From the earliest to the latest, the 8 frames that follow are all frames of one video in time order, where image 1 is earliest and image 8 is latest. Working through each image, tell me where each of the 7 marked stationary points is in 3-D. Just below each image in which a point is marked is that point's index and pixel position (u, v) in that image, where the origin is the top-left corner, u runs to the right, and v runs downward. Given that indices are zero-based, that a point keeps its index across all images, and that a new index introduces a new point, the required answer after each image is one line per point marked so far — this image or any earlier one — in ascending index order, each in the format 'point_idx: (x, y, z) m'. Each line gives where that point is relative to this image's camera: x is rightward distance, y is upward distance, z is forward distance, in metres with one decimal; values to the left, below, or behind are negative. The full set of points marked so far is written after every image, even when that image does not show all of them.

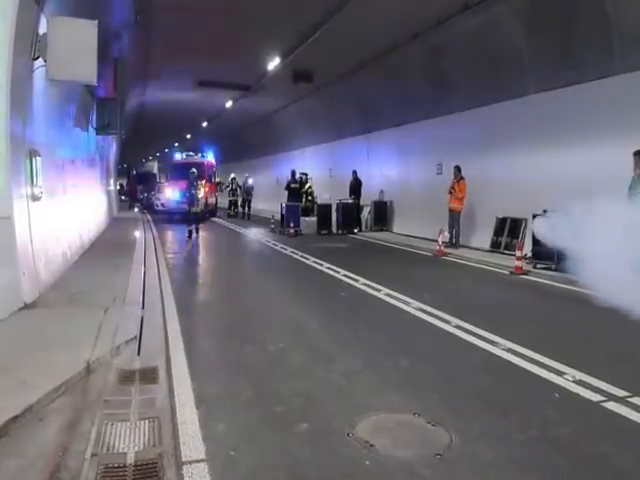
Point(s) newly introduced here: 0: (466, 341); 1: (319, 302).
0: (+1.5, -1.1, +9.3) m
1: (-0.1, -0.8, +10.8) m
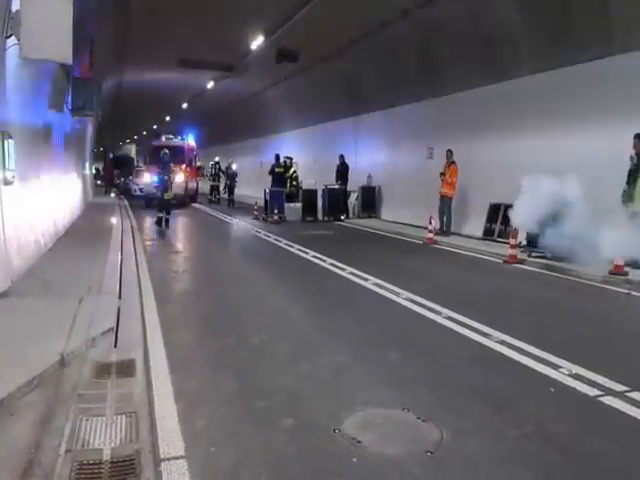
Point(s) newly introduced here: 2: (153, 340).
0: (+1.4, -0.9, +9.0) m
1: (-0.2, -0.7, +10.4) m
2: (-1.6, -1.0, +8.6) m
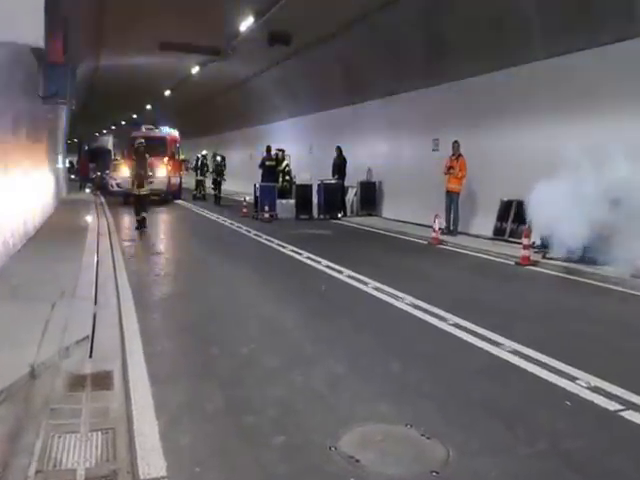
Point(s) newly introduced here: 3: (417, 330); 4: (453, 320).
0: (+1.3, -0.9, +8.3) m
1: (-0.3, -0.7, +9.7) m
2: (-1.7, -1.0, +7.9) m
3: (+0.9, -0.9, +8.6) m
4: (+1.4, -0.8, +8.9) m
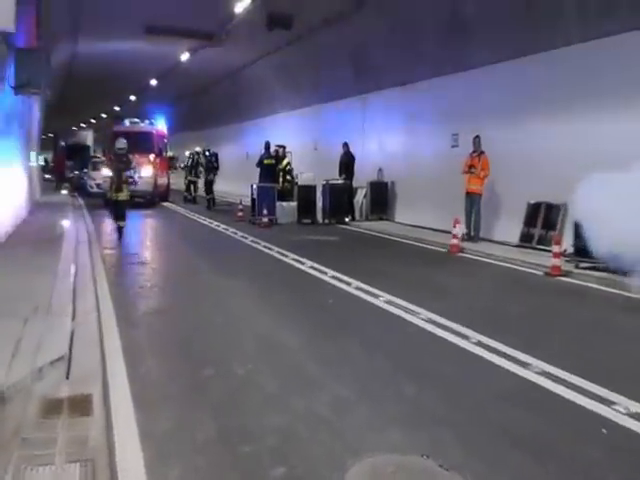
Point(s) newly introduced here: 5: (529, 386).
0: (+1.4, -1.0, +7.4) m
1: (-0.2, -0.7, +8.9) m
2: (-1.6, -1.0, +7.0) m
3: (+1.0, -0.9, +7.8) m
4: (+1.4, -0.9, +8.1) m
5: (+1.6, -1.1, +6.9) m
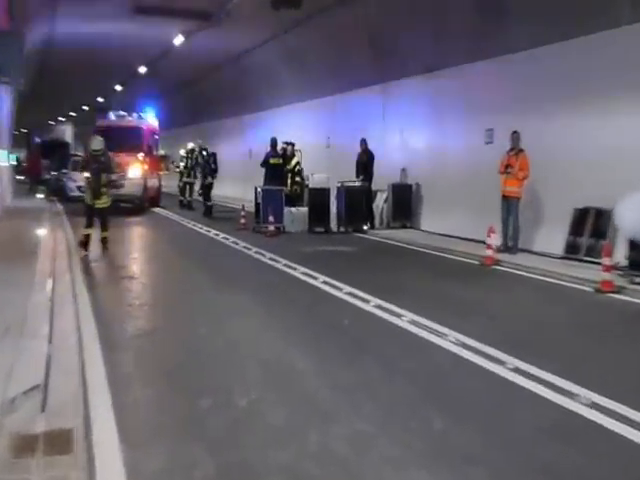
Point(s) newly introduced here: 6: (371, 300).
0: (+1.5, -1.1, +6.5) m
1: (-0.1, -0.8, +8.0) m
2: (-1.5, -1.1, +6.2) m
3: (+1.1, -1.0, +6.9) m
4: (+1.5, -1.0, +7.2) m
5: (+1.7, -1.2, +6.0) m
6: (+0.5, -0.6, +9.5) m
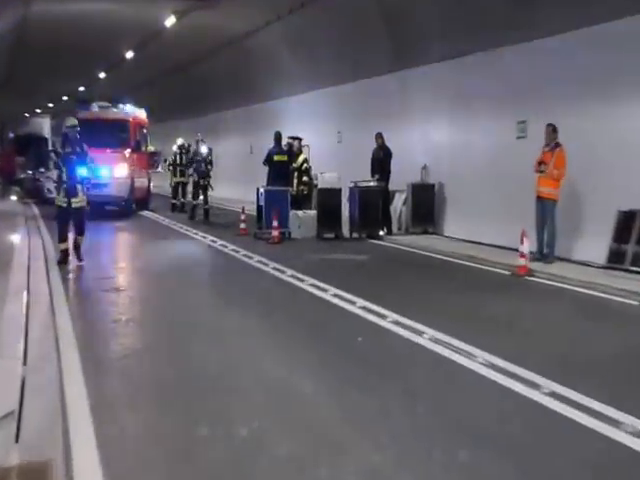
0: (+1.5, -1.1, +5.8) m
1: (0.0, -0.9, +7.3) m
2: (-1.5, -1.1, +5.5) m
3: (+1.1, -1.1, +6.2) m
4: (+1.6, -1.0, +6.5) m
5: (+1.8, -1.2, +5.3) m
6: (+0.6, -0.7, +8.8) m
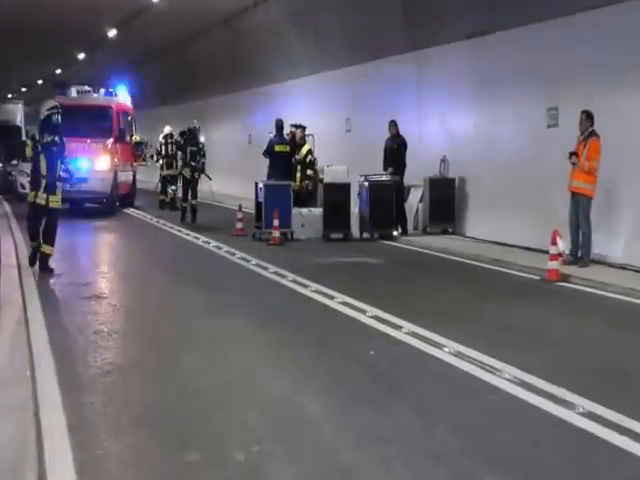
0: (+1.6, -1.1, +5.2) m
1: (0.0, -0.9, +6.7) m
2: (-1.4, -1.2, +4.9) m
3: (+1.2, -1.1, +5.6) m
4: (+1.6, -1.0, +5.9) m
5: (+1.8, -1.3, +4.7) m
6: (+0.7, -0.7, +8.2) m
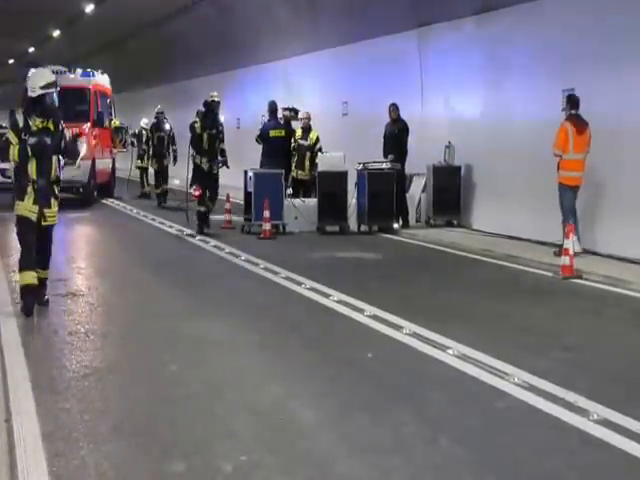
0: (+1.5, -1.1, +4.9) m
1: (0.0, -0.8, +6.3) m
2: (-1.5, -1.1, +4.5) m
3: (+1.1, -1.0, +5.2) m
4: (+1.6, -1.0, +5.5) m
5: (+1.8, -1.2, +4.3) m
6: (+0.7, -0.7, +7.9) m
